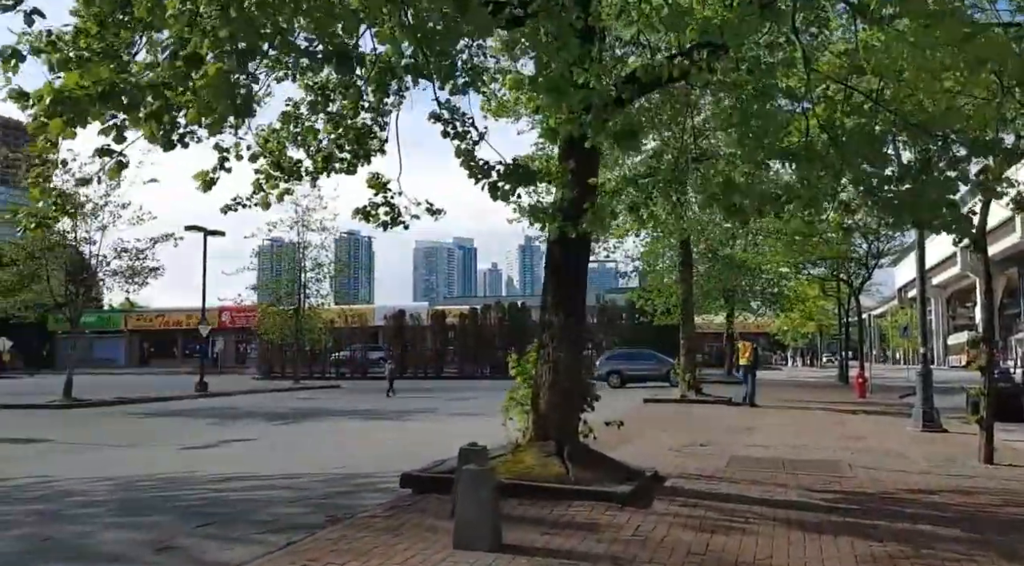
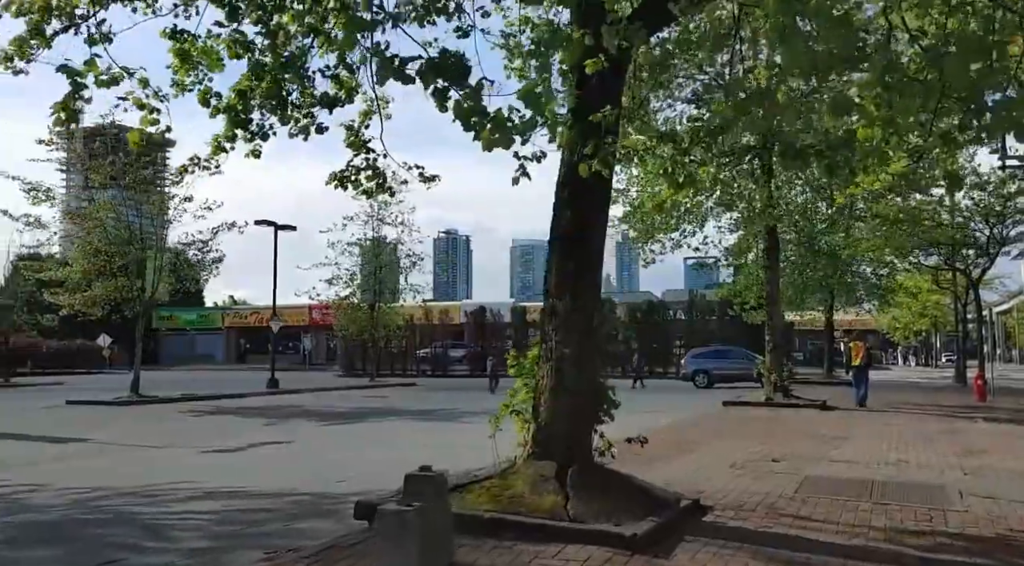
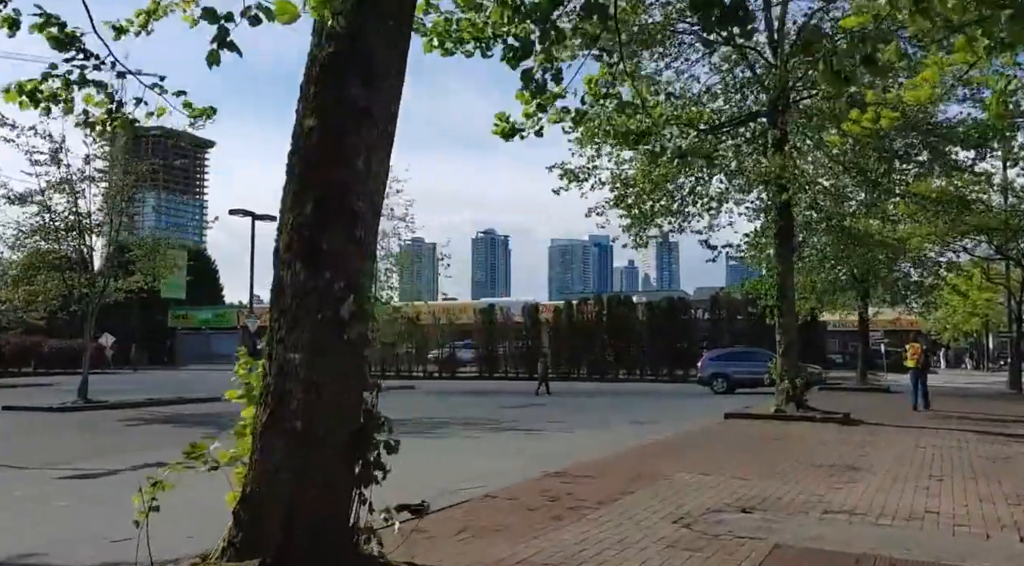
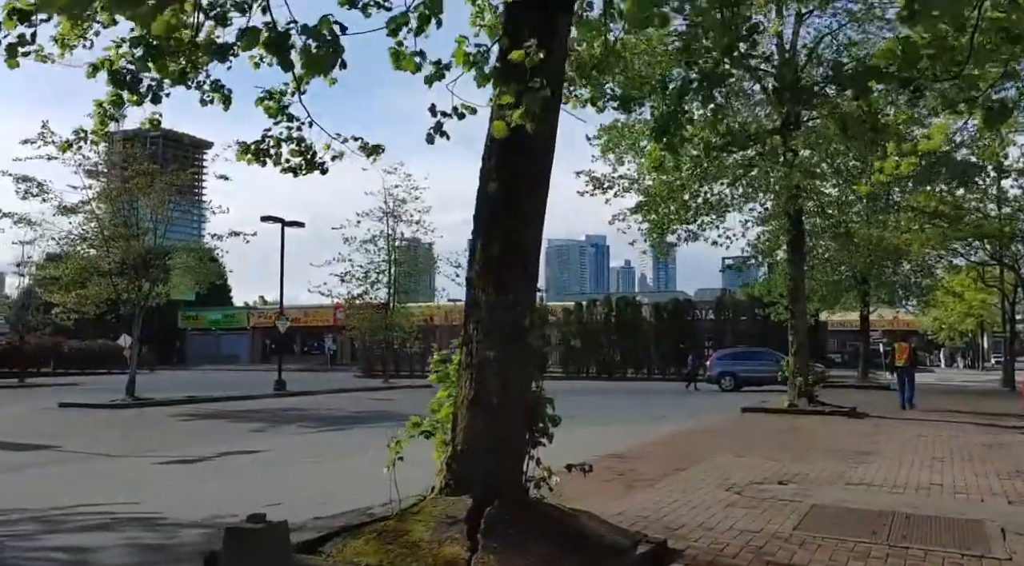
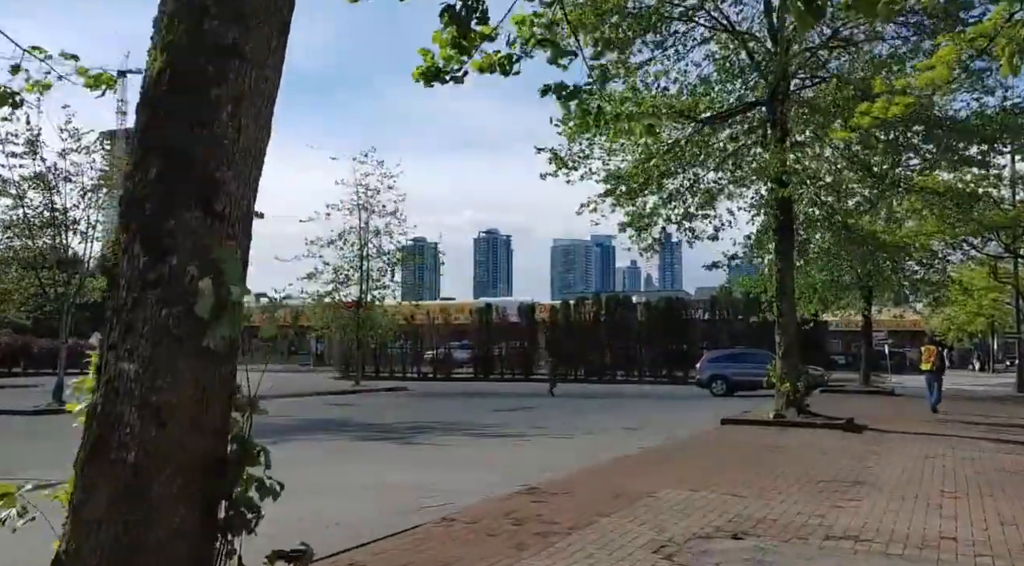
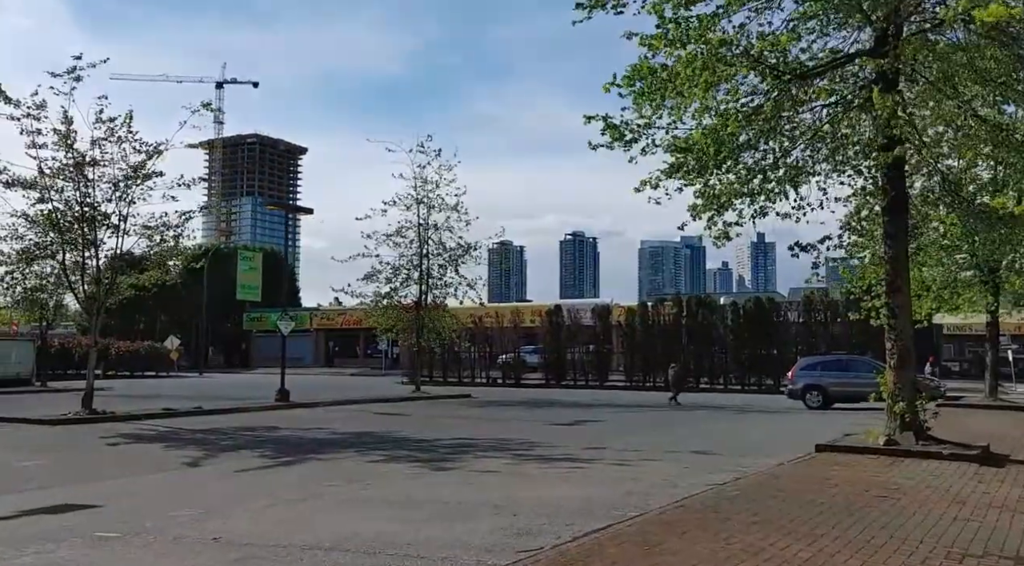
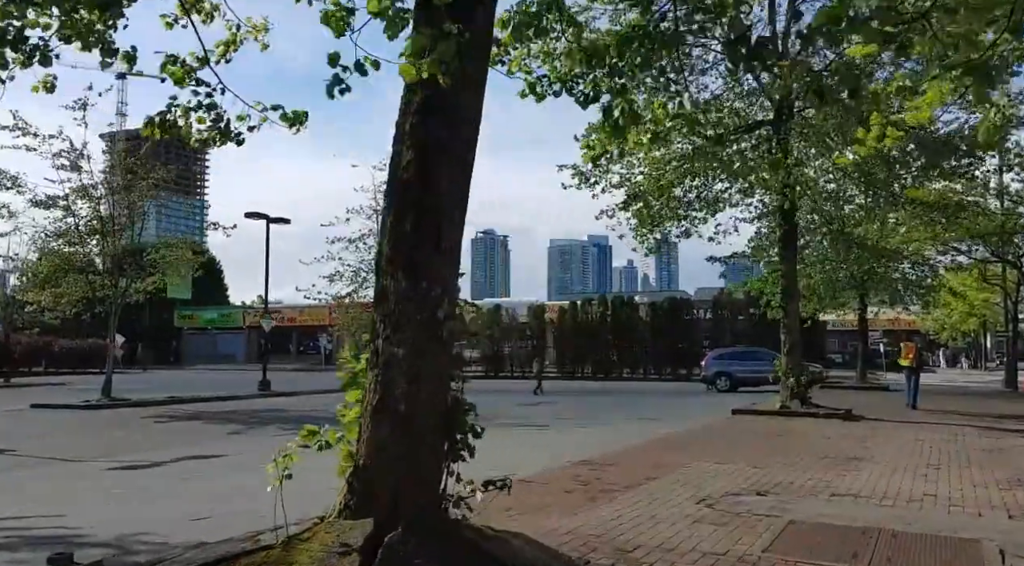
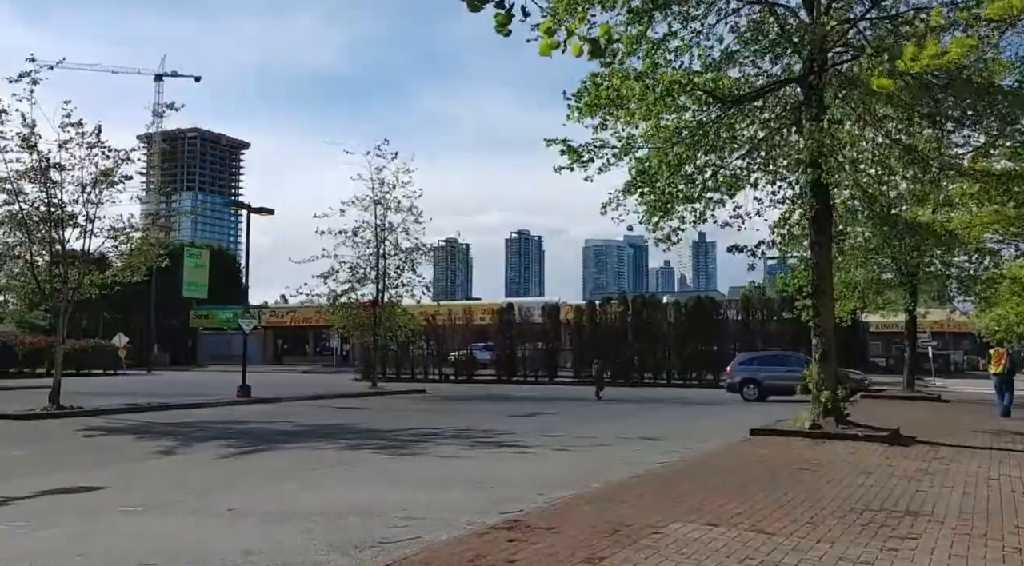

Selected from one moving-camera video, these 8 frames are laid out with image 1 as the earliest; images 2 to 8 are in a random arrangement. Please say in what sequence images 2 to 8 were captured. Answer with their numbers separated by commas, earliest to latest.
2, 4, 7, 3, 5, 8, 6
